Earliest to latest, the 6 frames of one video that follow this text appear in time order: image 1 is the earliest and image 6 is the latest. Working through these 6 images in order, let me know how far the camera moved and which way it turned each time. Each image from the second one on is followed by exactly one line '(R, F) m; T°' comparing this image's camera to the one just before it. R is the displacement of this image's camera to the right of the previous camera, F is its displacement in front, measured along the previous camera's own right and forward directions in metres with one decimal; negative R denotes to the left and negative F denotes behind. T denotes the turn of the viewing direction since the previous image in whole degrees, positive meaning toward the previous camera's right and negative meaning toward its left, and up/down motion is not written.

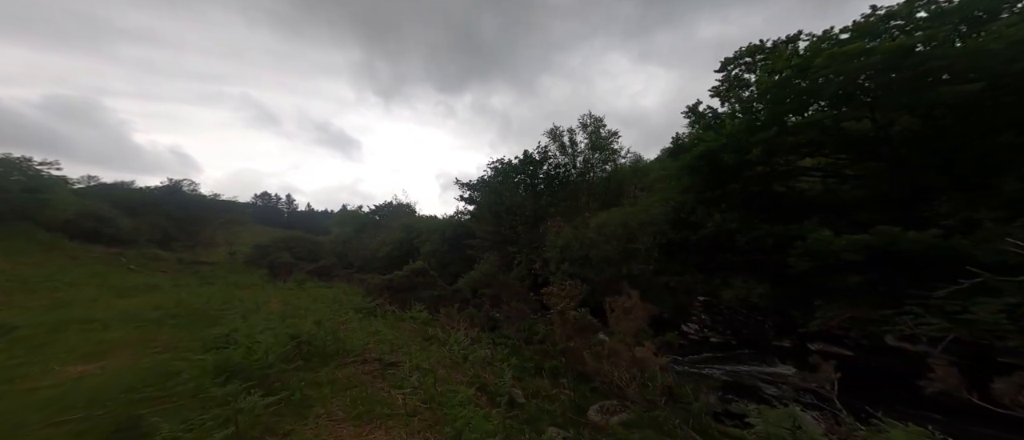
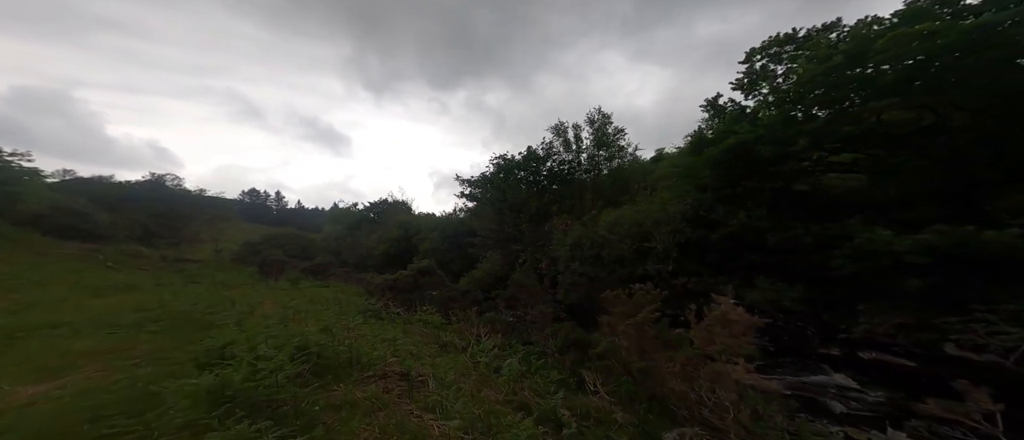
(-0.7, +0.7) m; +1°
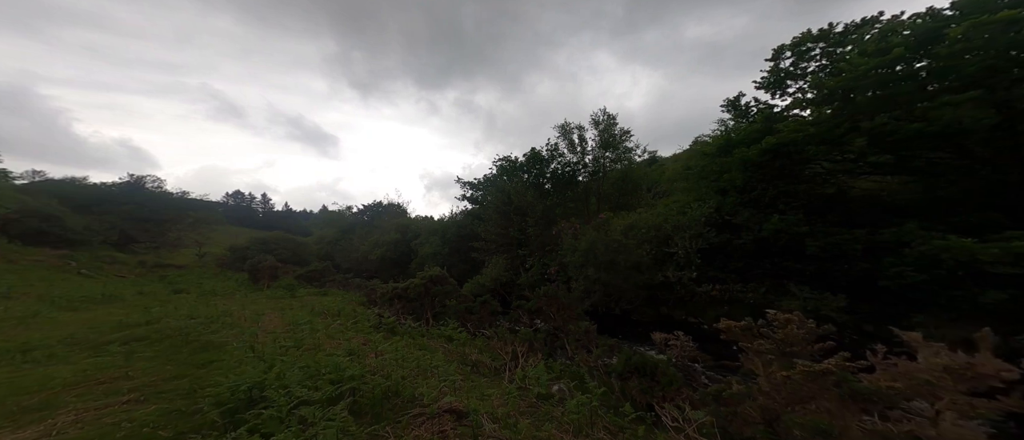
(-0.9, +0.6) m; +2°
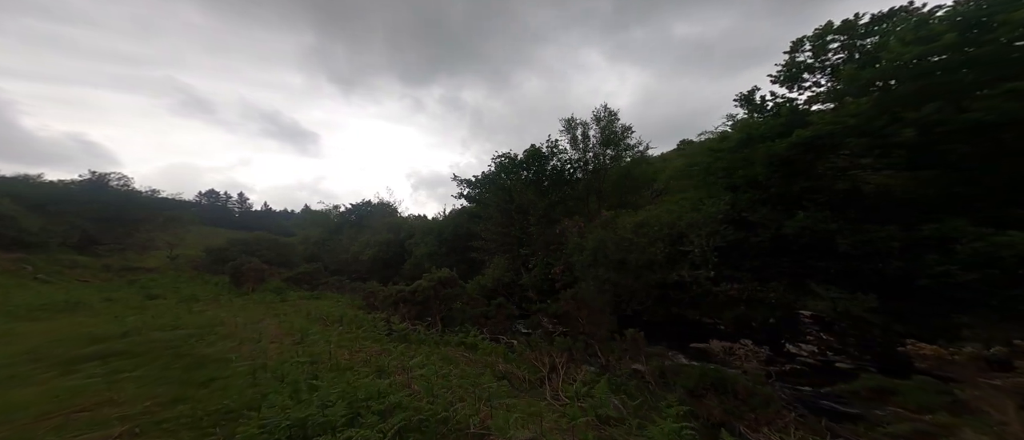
(-0.8, +0.6) m; +3°
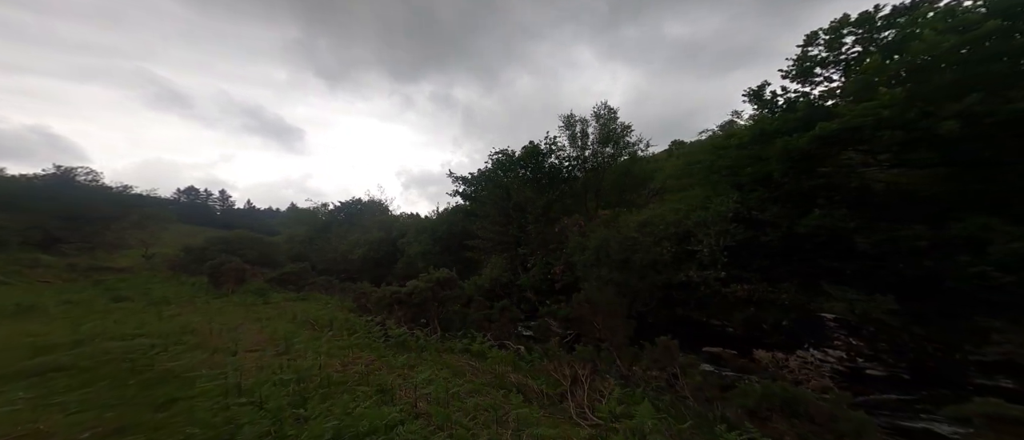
(-0.4, +0.6) m; +2°
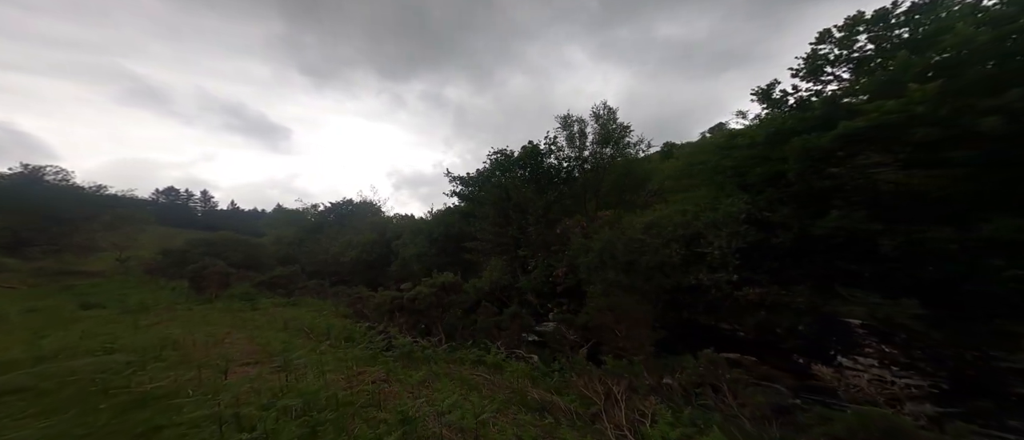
(-0.5, +0.5) m; +2°
